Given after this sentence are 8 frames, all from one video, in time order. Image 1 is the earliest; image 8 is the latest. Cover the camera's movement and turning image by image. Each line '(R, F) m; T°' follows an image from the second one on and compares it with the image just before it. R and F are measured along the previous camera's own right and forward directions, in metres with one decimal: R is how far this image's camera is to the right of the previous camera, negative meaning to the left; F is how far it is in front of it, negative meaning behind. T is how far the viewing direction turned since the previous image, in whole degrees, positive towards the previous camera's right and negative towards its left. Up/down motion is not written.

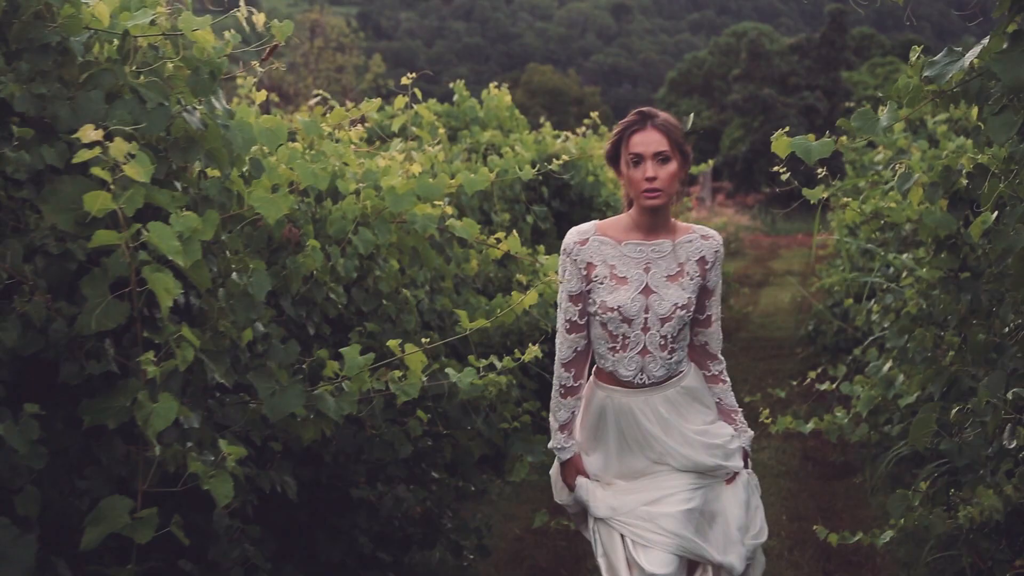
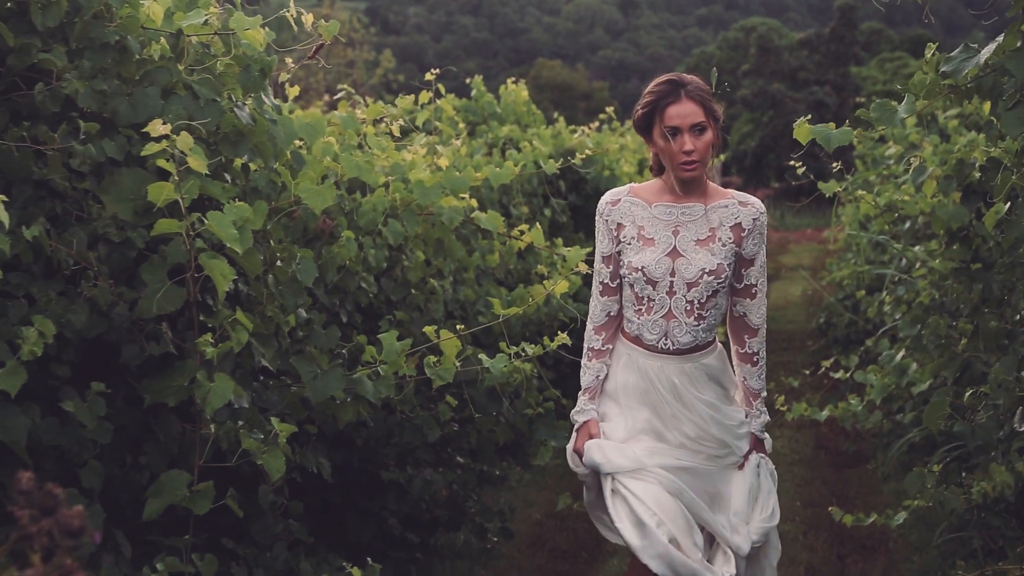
(-0.1, -0.2) m; 0°
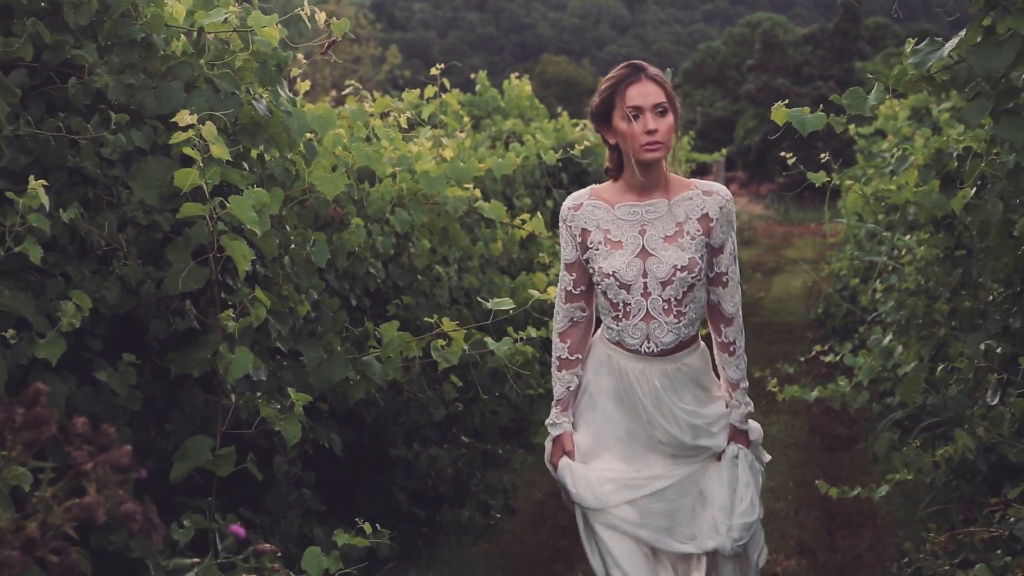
(0.0, -0.3) m; 0°
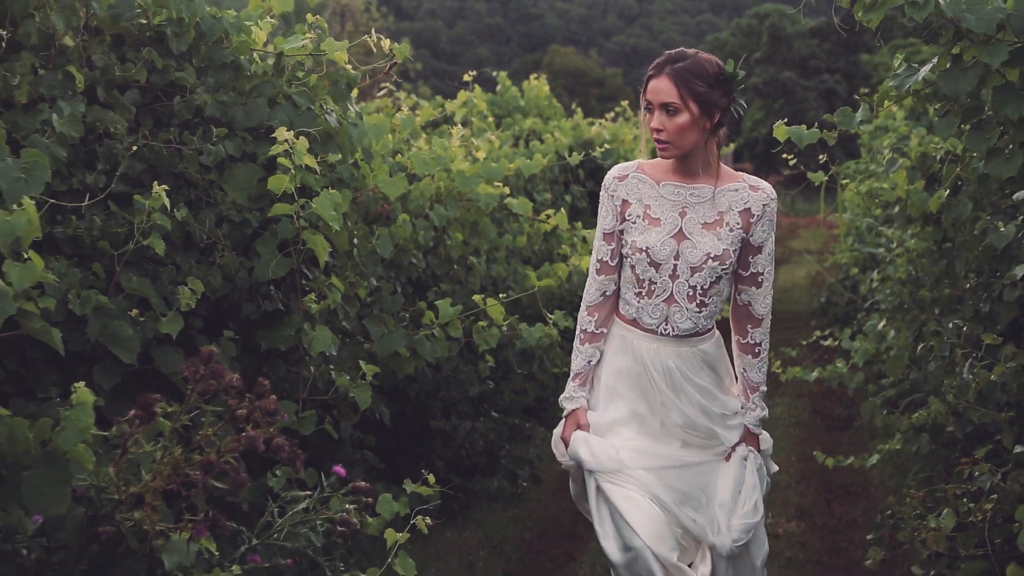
(-0.1, -0.6) m; 0°
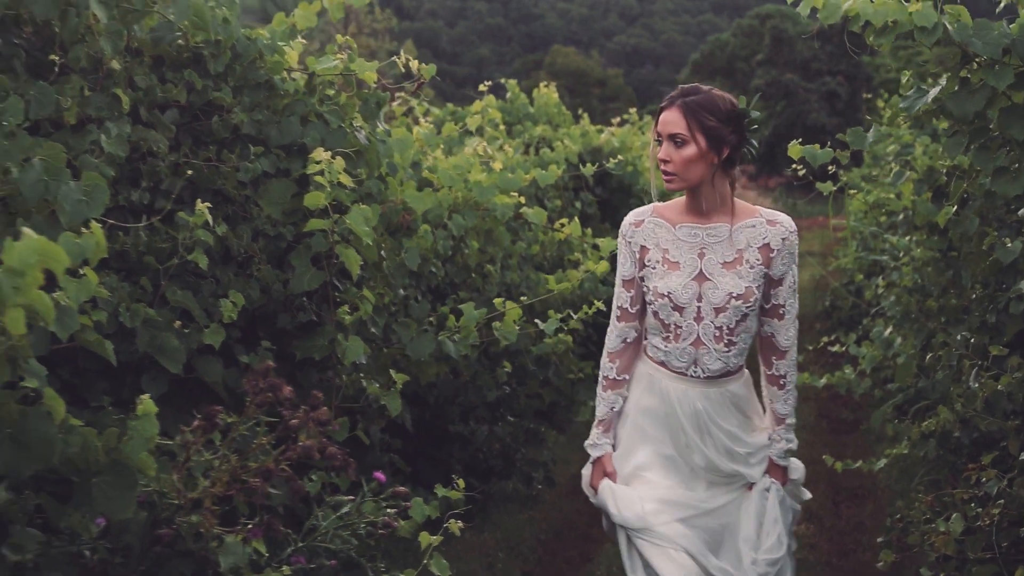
(-0.1, -0.2) m; 0°
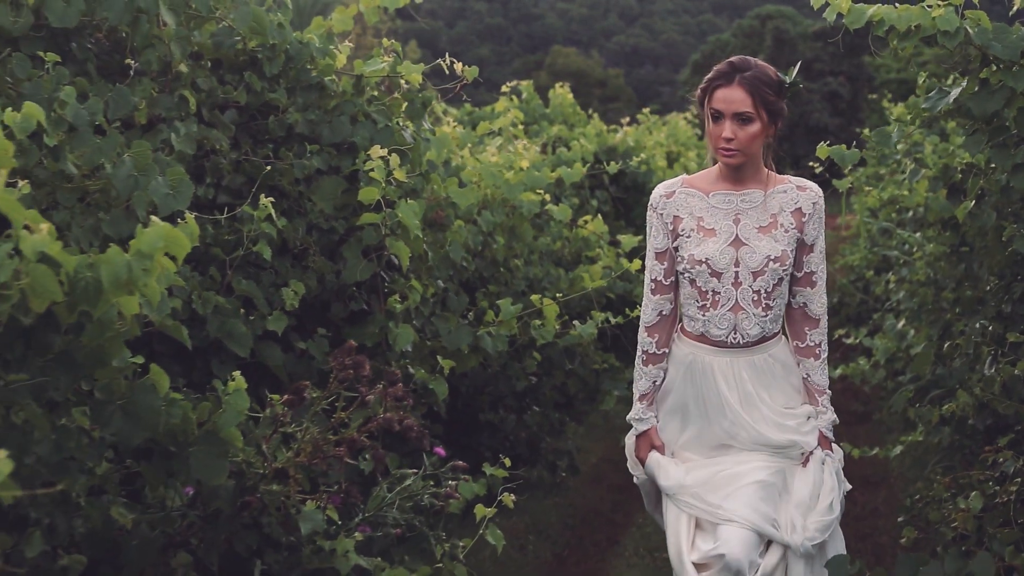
(-0.1, -0.2) m; 0°
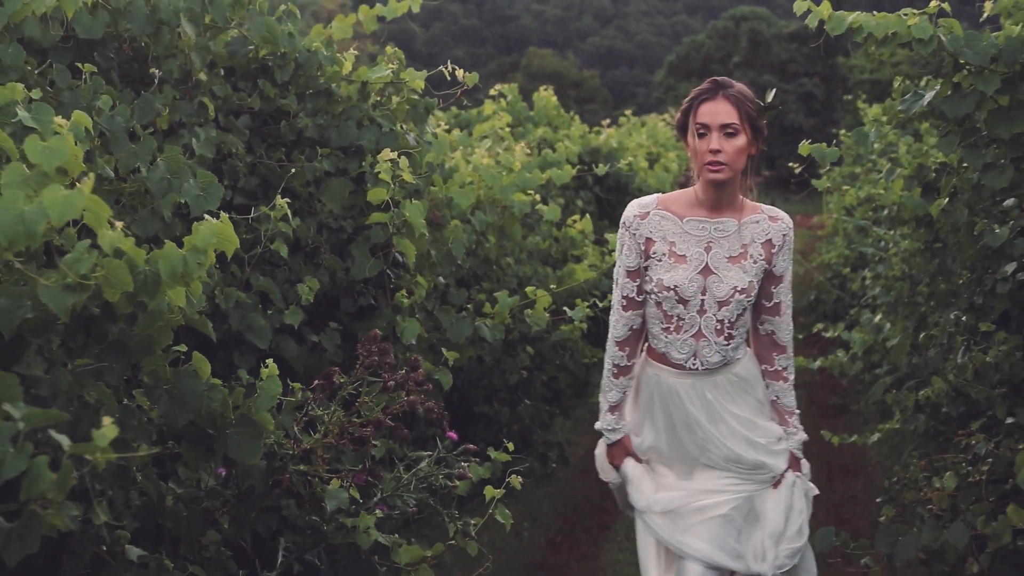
(-0.1, -0.3) m; +1°
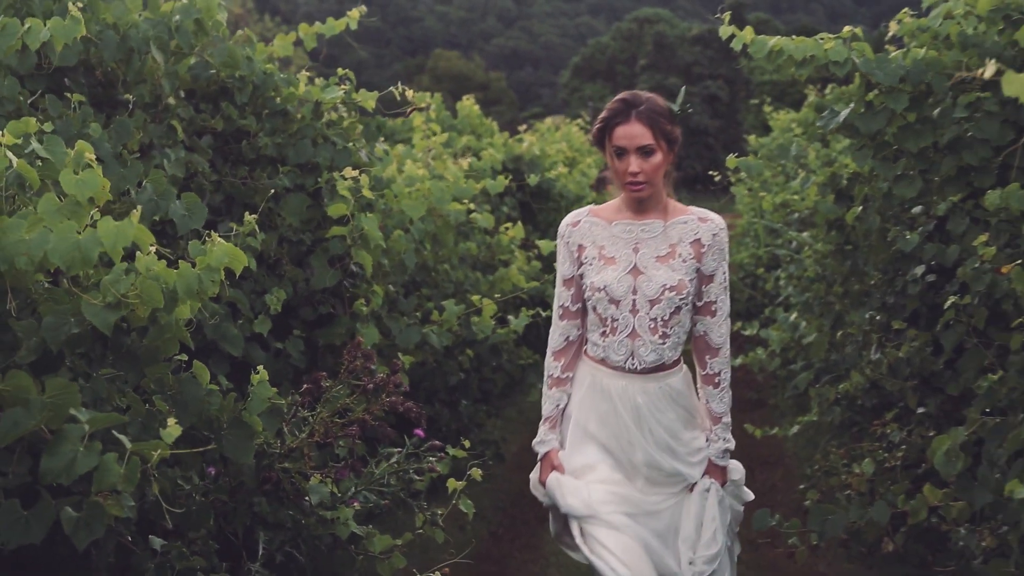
(-0.2, -0.3) m; +4°
